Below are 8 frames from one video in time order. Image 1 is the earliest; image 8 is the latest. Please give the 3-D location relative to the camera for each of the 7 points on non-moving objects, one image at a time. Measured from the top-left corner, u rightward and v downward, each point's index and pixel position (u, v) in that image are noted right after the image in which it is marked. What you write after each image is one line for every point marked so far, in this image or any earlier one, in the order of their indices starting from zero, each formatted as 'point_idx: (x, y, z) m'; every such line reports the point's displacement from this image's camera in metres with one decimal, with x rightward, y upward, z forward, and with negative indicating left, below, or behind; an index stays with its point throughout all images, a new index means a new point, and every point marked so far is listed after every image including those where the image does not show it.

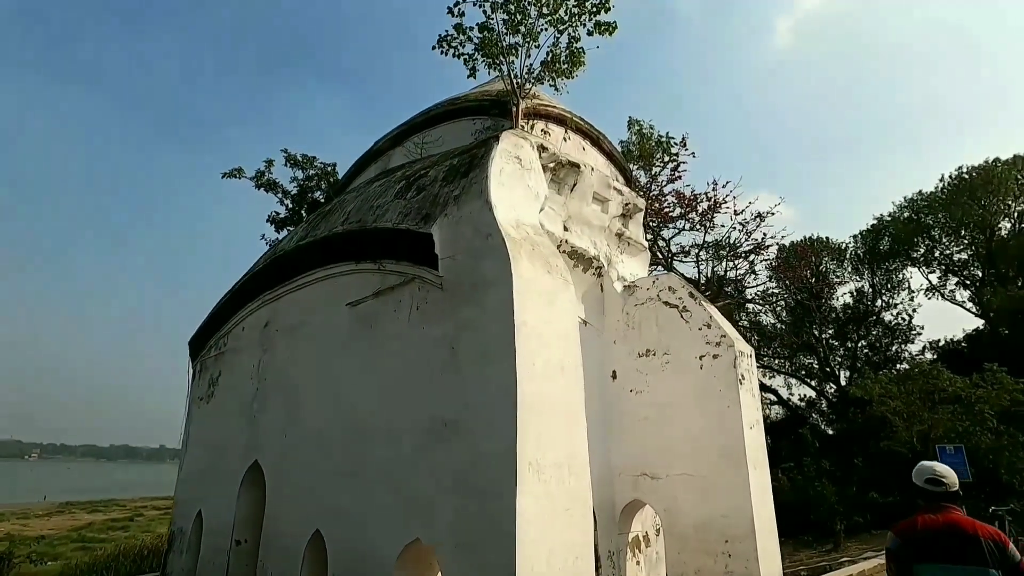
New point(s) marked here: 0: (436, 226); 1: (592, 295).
0: (-0.7, +0.6, +4.8) m
1: (+1.1, -0.1, +7.7) m
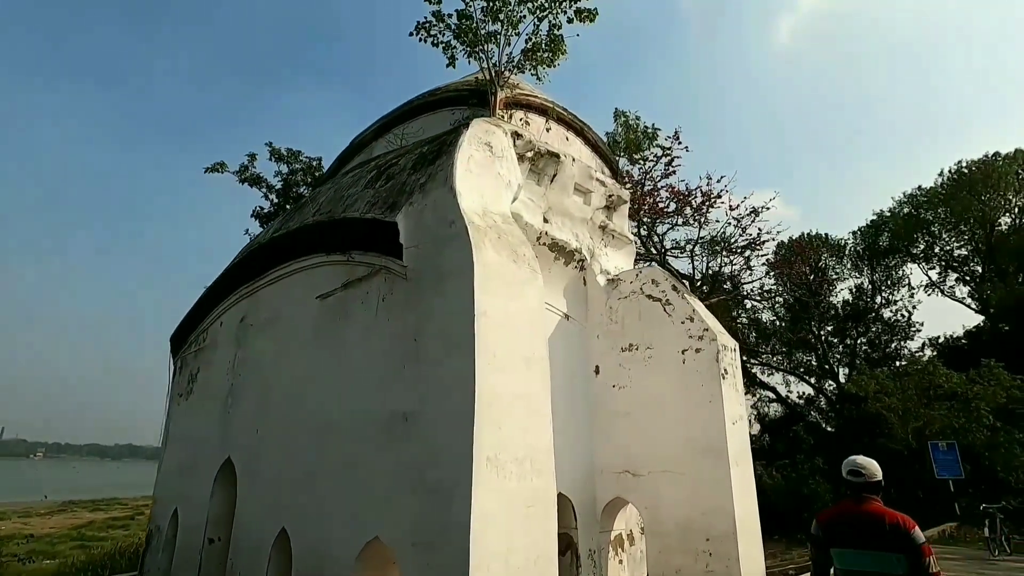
0: (-1.0, +0.7, +4.7) m
1: (+0.9, 0.0, +7.5) m
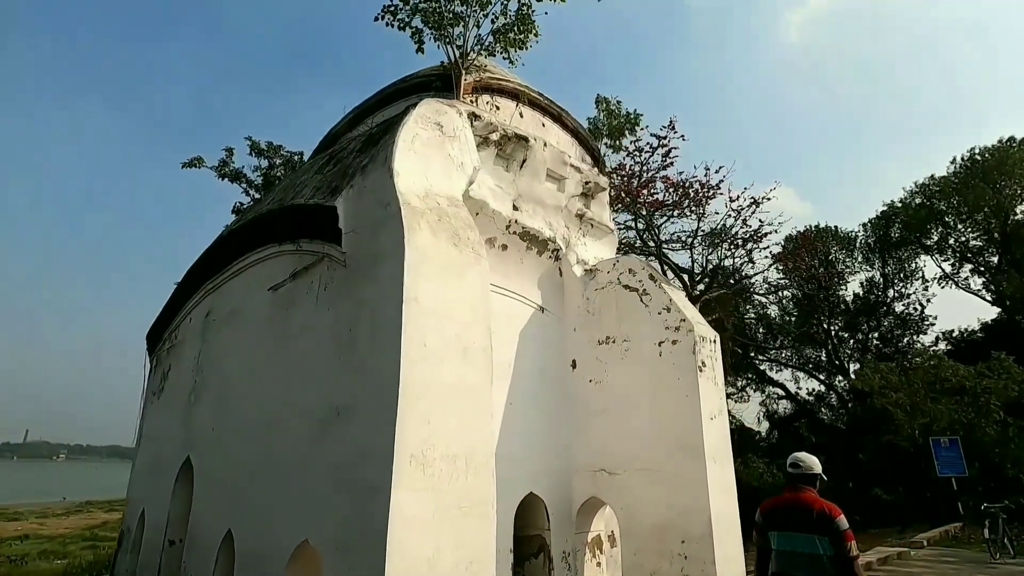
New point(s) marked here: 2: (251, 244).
0: (-1.4, +0.7, +4.4) m
1: (+0.5, +0.1, +7.2) m
2: (-3.0, +0.5, +6.1) m
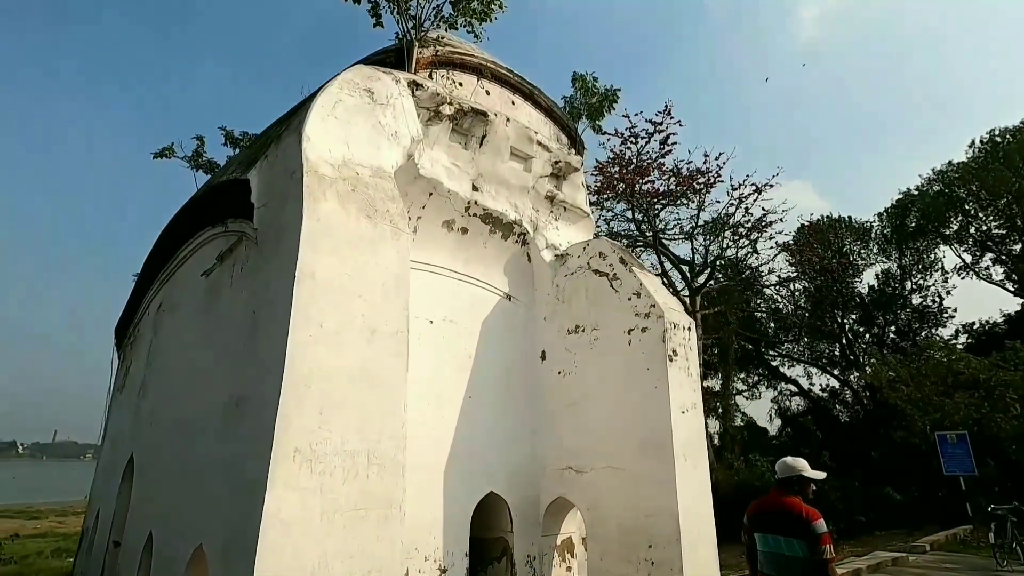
0: (-2.0, +0.9, +4.1) m
1: (+0.1, +0.3, +6.8) m
2: (-3.4, +0.6, +5.8) m
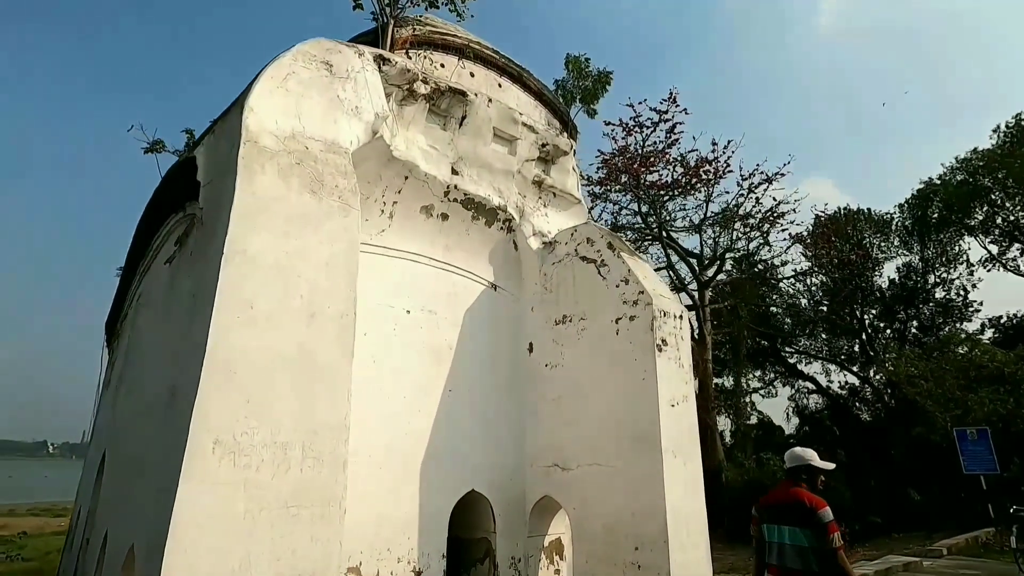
0: (-2.2, +1.0, +3.8) m
1: (-0.1, +0.4, +6.5) m
2: (-3.7, +0.7, +5.6) m
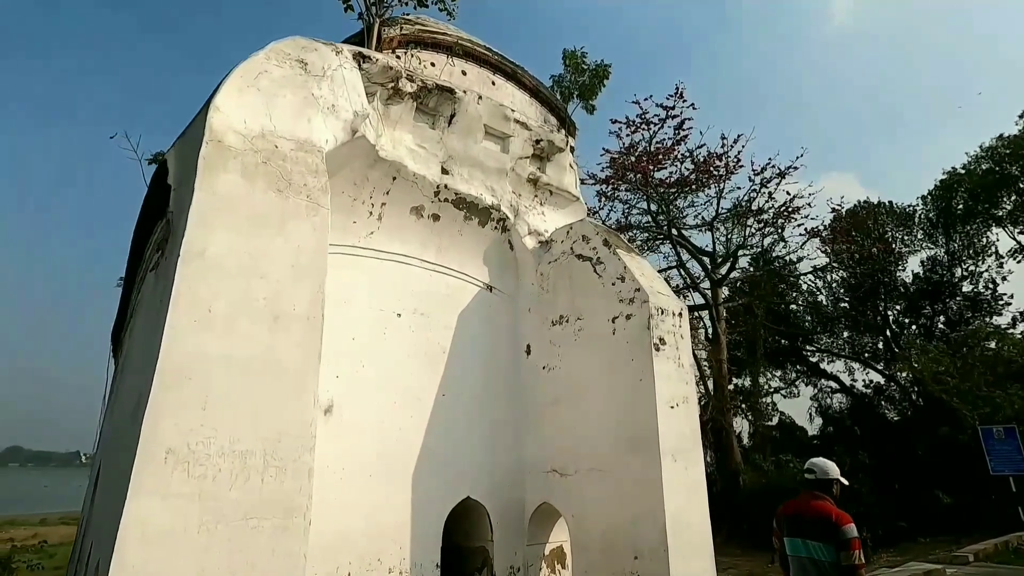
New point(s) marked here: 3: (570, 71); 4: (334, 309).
0: (-2.4, +1.0, +3.7) m
1: (-0.2, +0.4, +6.3) m
2: (-3.7, +0.6, +5.6) m
3: (+0.9, +3.2, +7.9) m
4: (-1.7, -0.2, +5.1) m
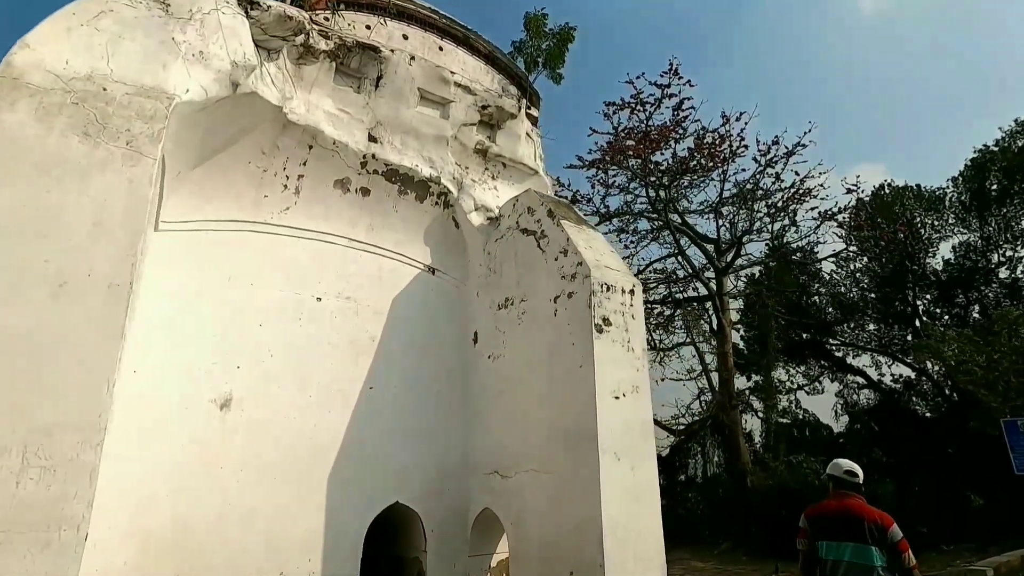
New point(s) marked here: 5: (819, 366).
0: (-3.1, +1.1, +3.2) m
1: (-0.8, +0.6, +5.7) m
2: (-4.4, +0.8, +5.1) m
3: (+0.3, +3.4, +7.2) m
4: (-2.3, 0.0, +4.6) m
5: (+11.0, -2.8, +19.6) m
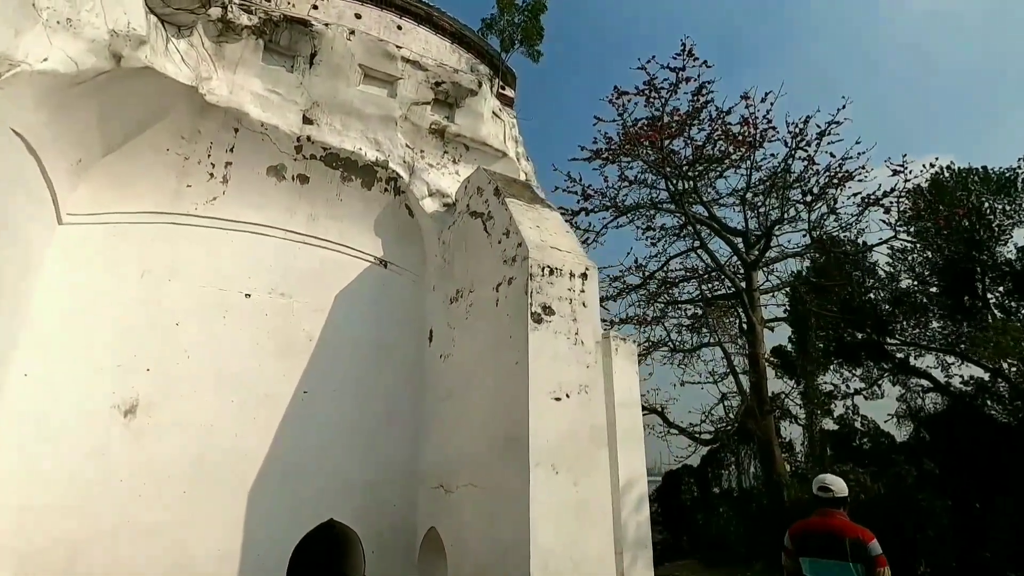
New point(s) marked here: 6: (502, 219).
0: (-3.7, +1.1, +3.0) m
1: (-1.2, +0.6, +5.2) m
2: (-4.8, +0.7, +5.0) m
3: (-0.1, +3.4, +6.7) m
4: (-2.8, 0.0, +4.2) m
5: (+11.9, -2.6, +17.9) m
6: (0.0, +0.5, +4.3) m
